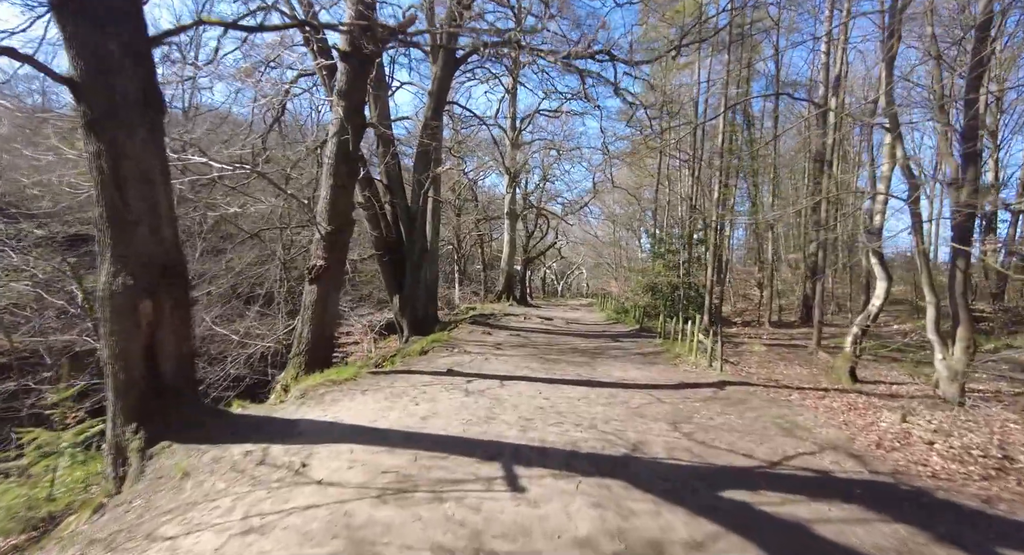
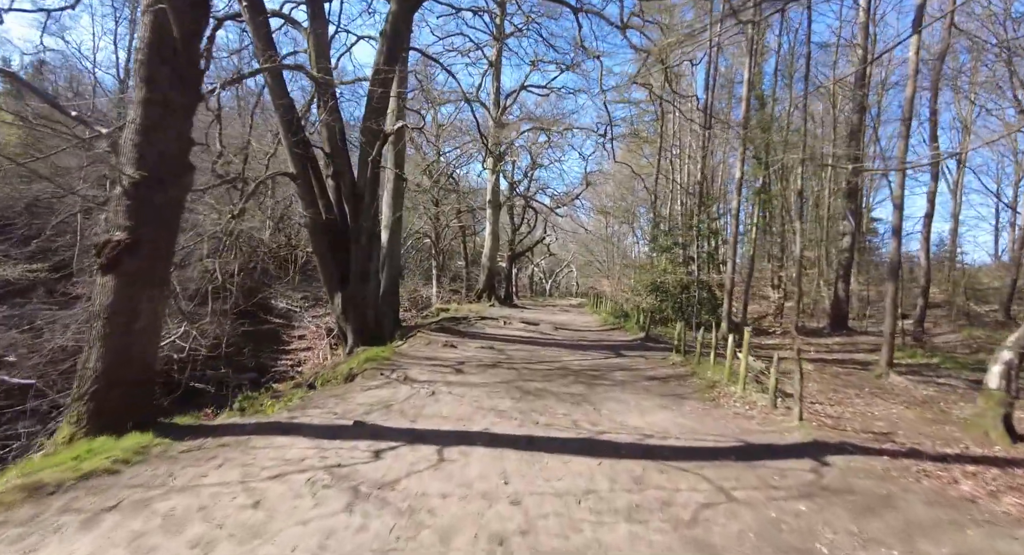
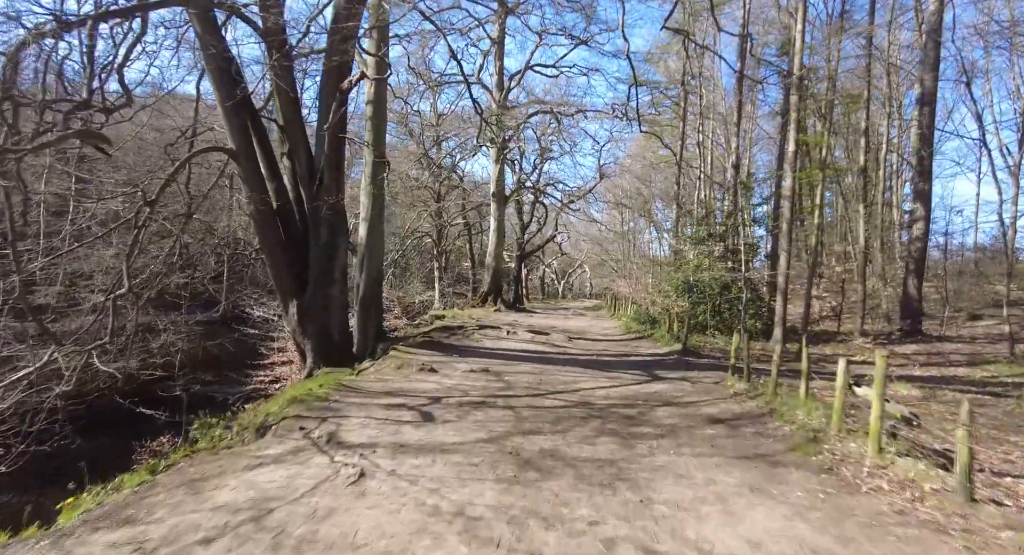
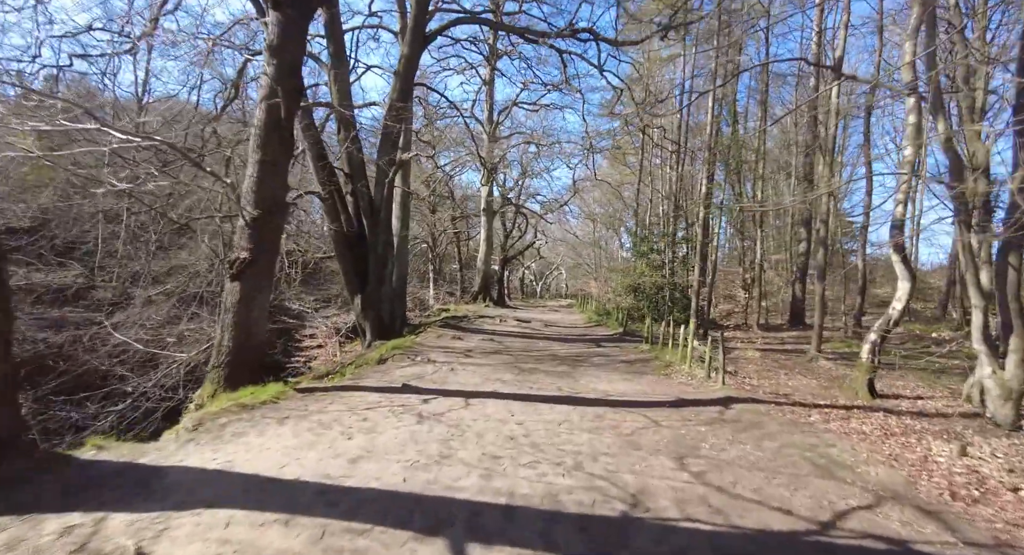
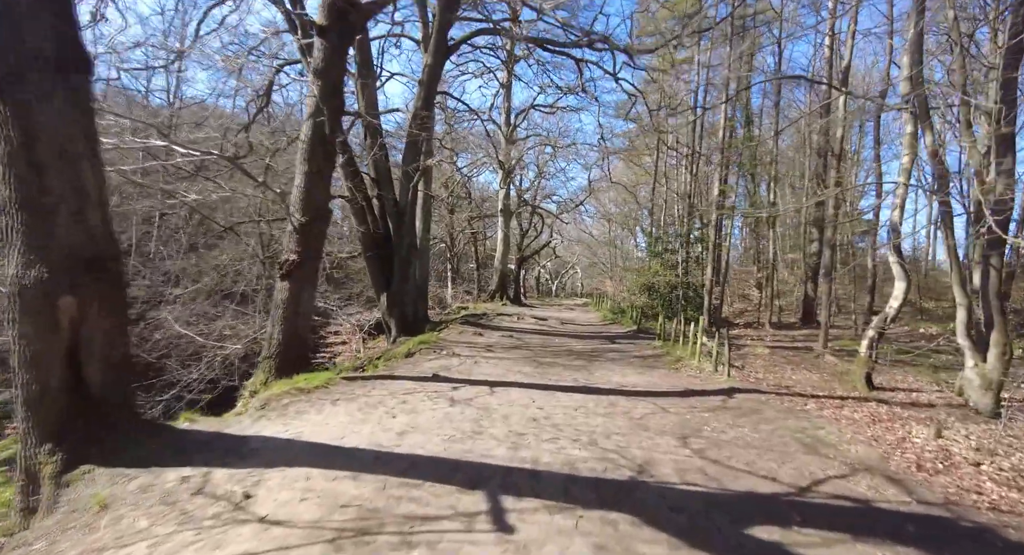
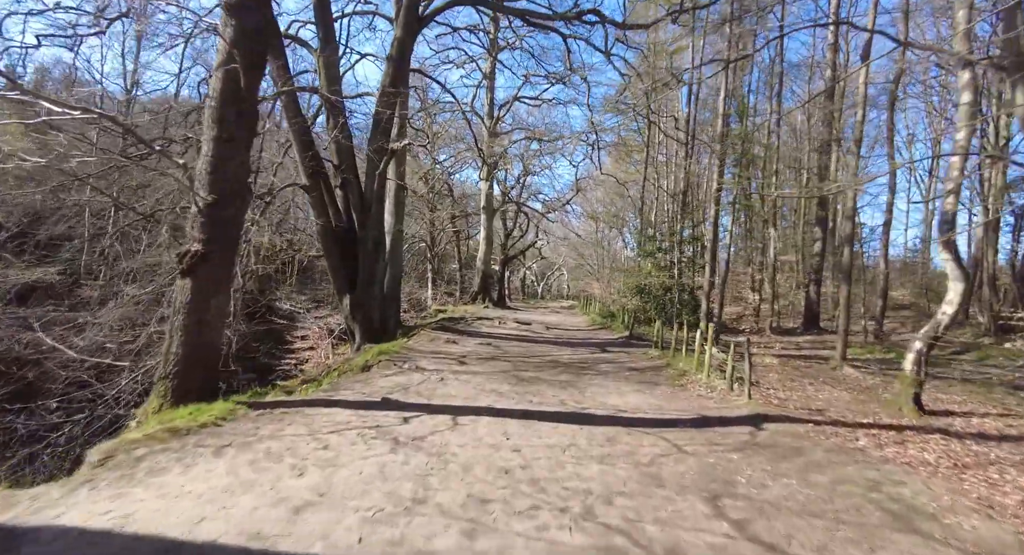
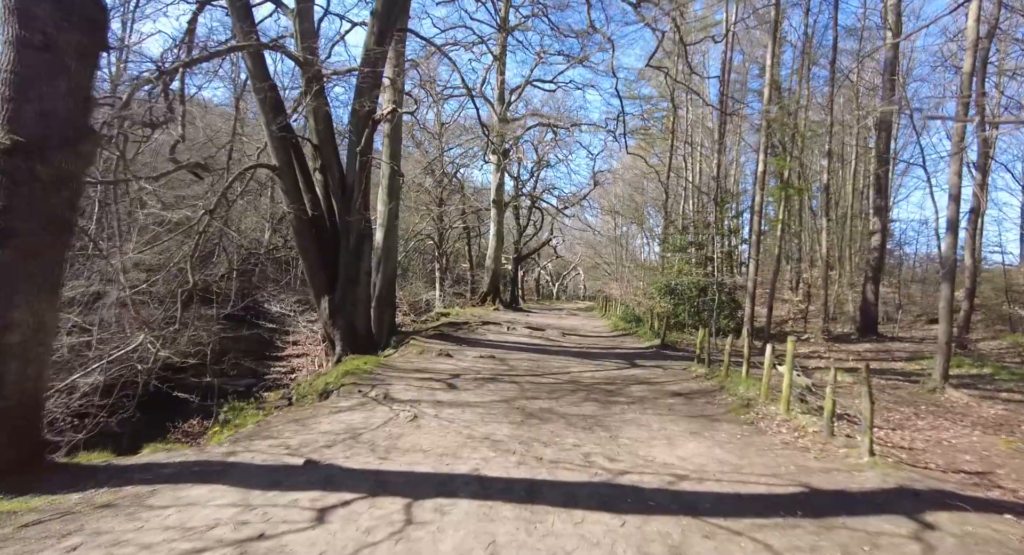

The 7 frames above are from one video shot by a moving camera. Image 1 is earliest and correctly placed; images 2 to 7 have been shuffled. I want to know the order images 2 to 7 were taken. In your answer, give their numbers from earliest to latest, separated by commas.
5, 4, 6, 2, 7, 3
